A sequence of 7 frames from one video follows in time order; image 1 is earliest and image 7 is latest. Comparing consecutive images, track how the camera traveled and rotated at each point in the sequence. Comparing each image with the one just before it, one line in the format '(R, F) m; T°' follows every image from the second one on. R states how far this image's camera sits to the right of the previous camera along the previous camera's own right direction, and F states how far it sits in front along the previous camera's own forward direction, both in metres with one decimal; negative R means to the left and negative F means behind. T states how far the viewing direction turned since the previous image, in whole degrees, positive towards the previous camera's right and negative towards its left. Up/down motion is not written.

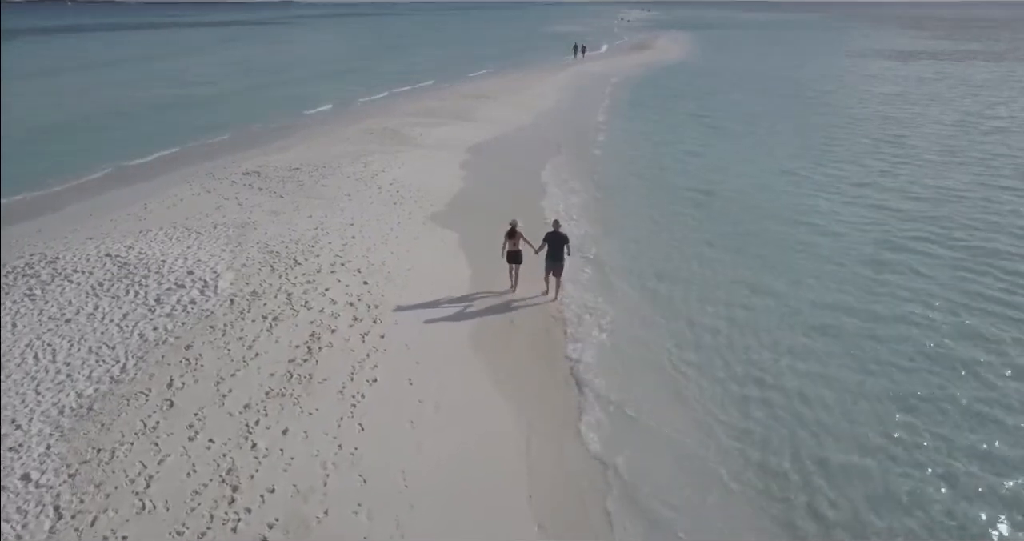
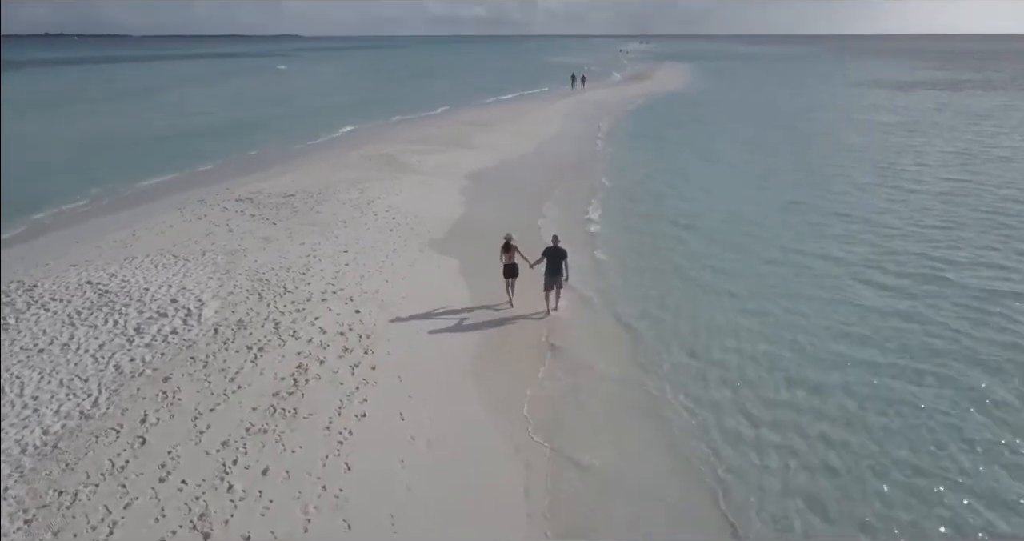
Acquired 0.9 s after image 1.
(0.0, +0.5) m; 0°
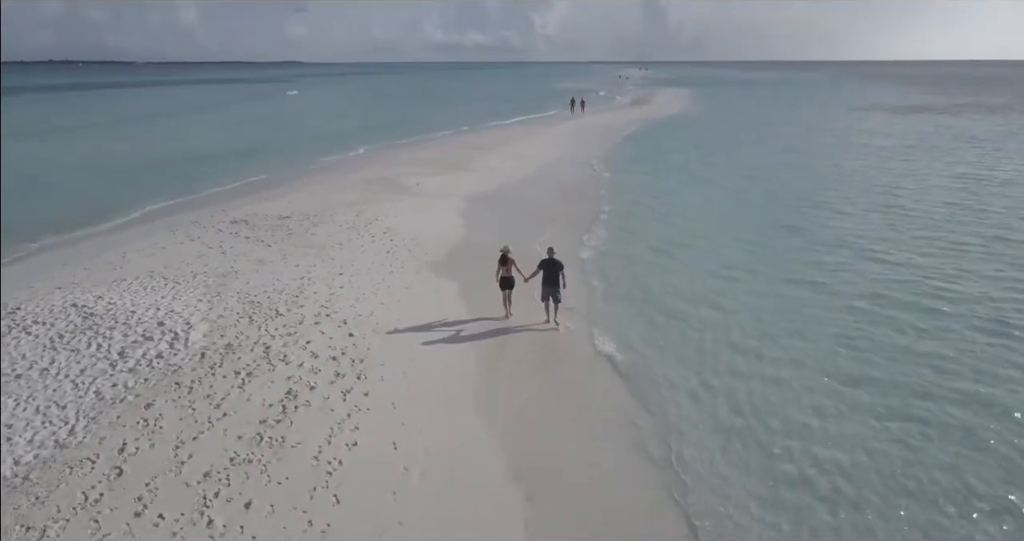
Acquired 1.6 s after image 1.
(0.0, +0.4) m; 0°
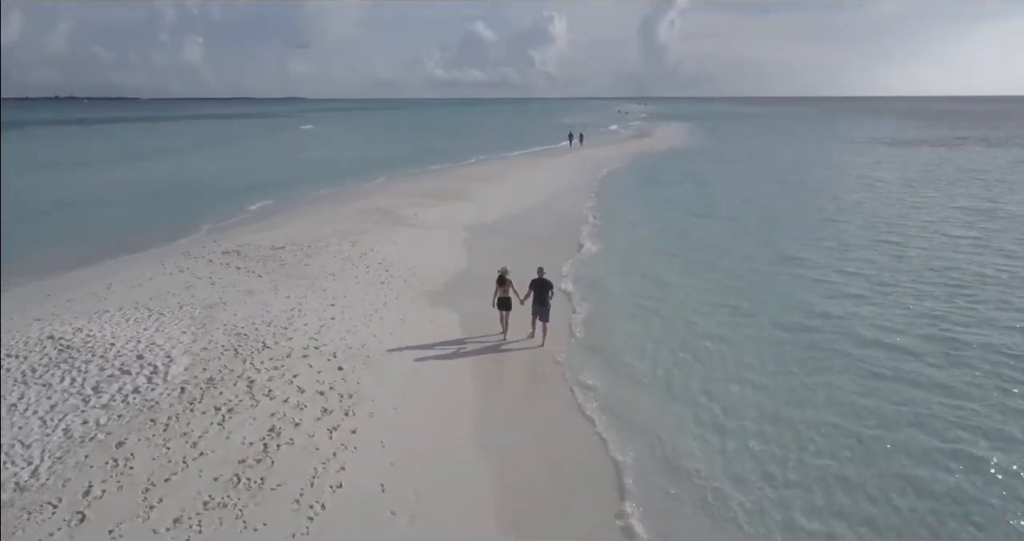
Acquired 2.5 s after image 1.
(0.0, +0.5) m; 0°
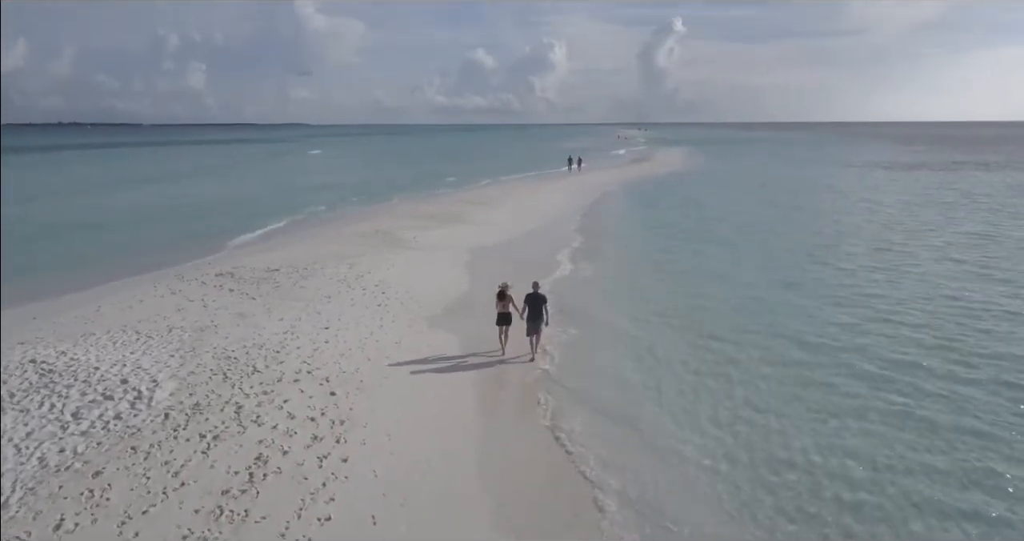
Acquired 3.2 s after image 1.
(0.0, +0.4) m; 0°
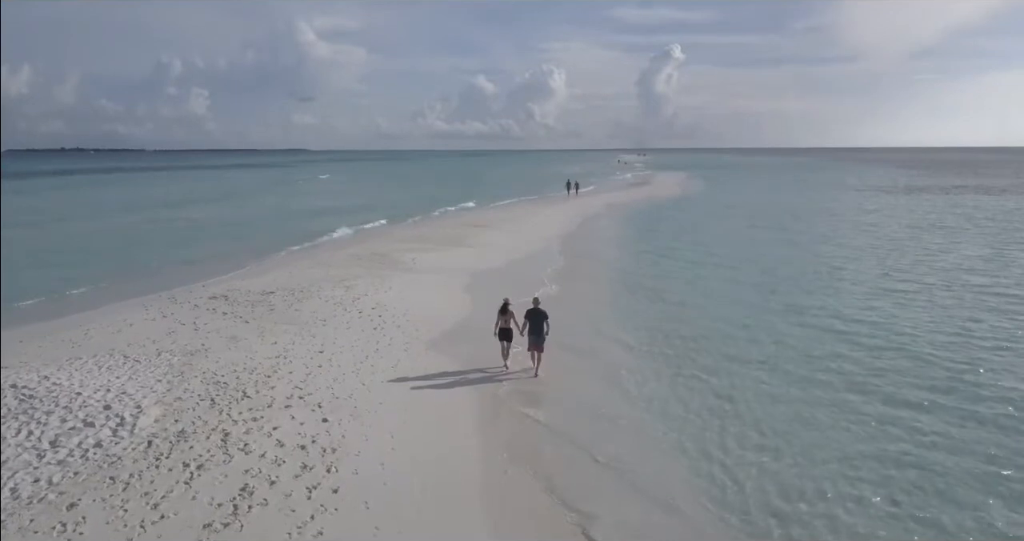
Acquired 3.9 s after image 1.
(0.0, +0.4) m; 0°
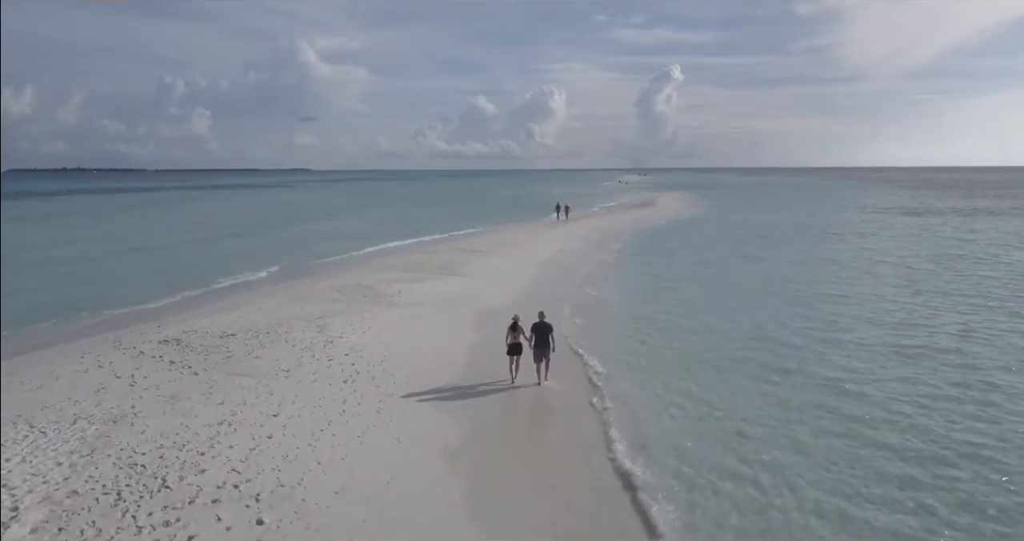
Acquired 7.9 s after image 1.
(+0.1, +2.2) m; 0°
